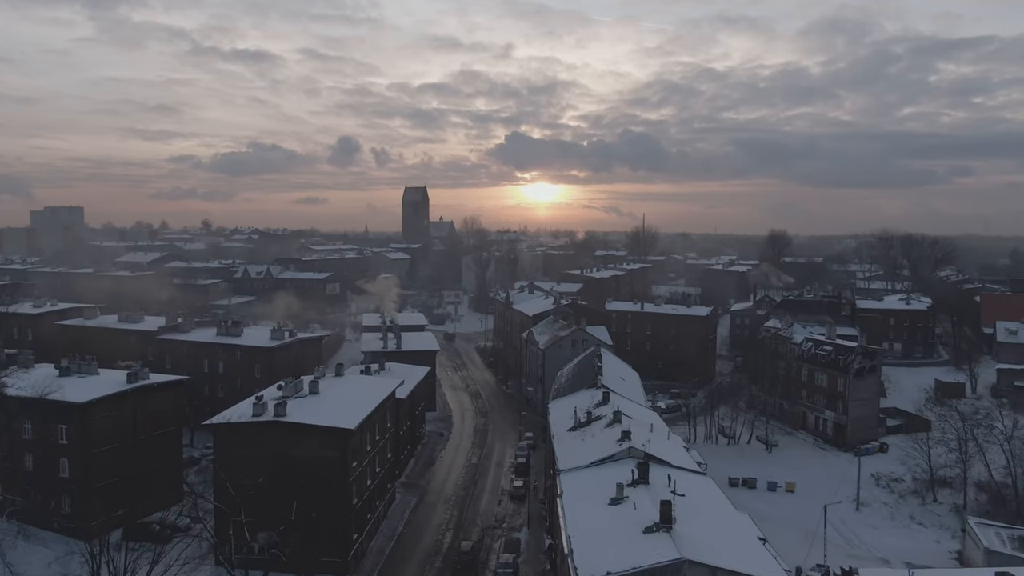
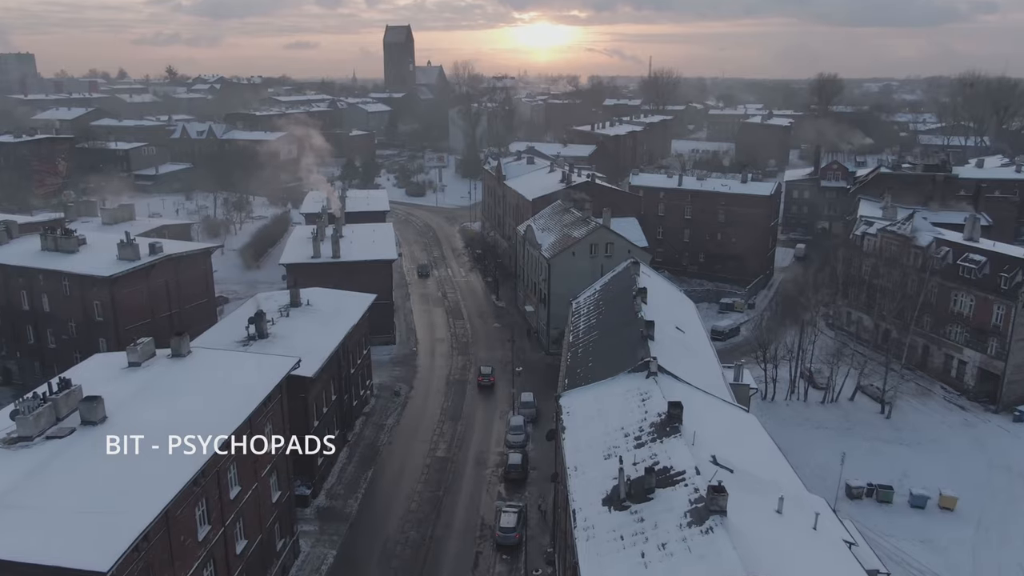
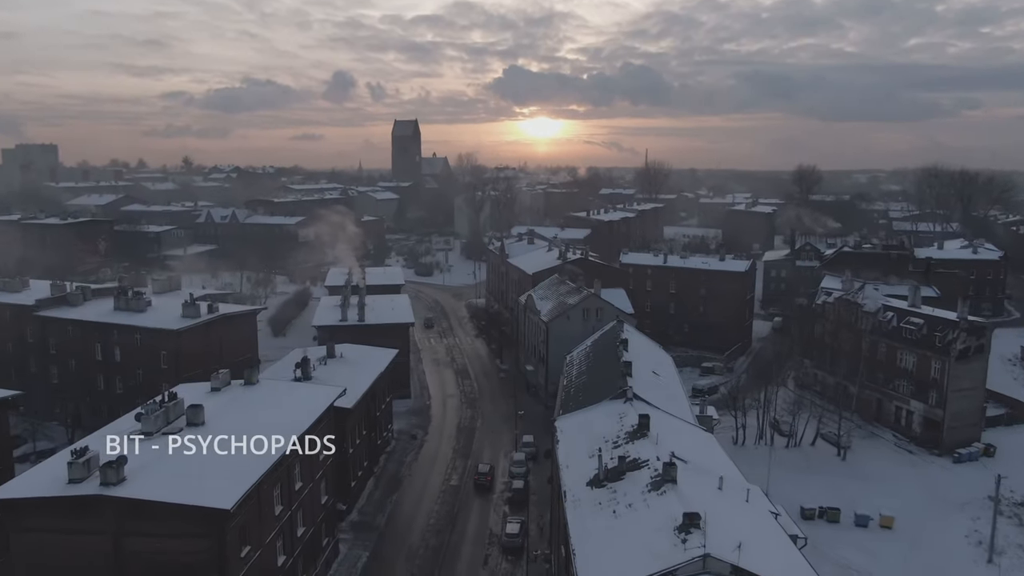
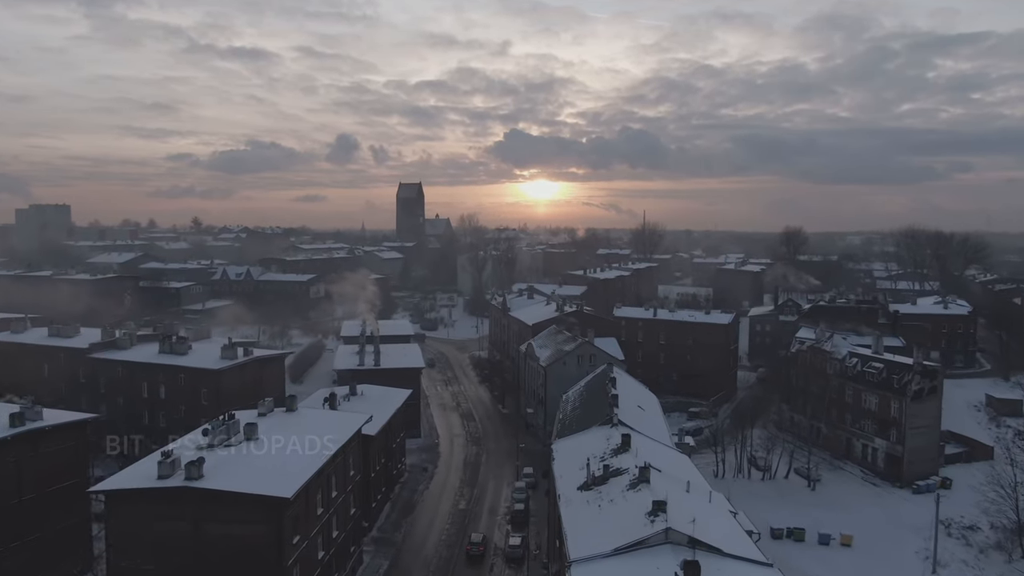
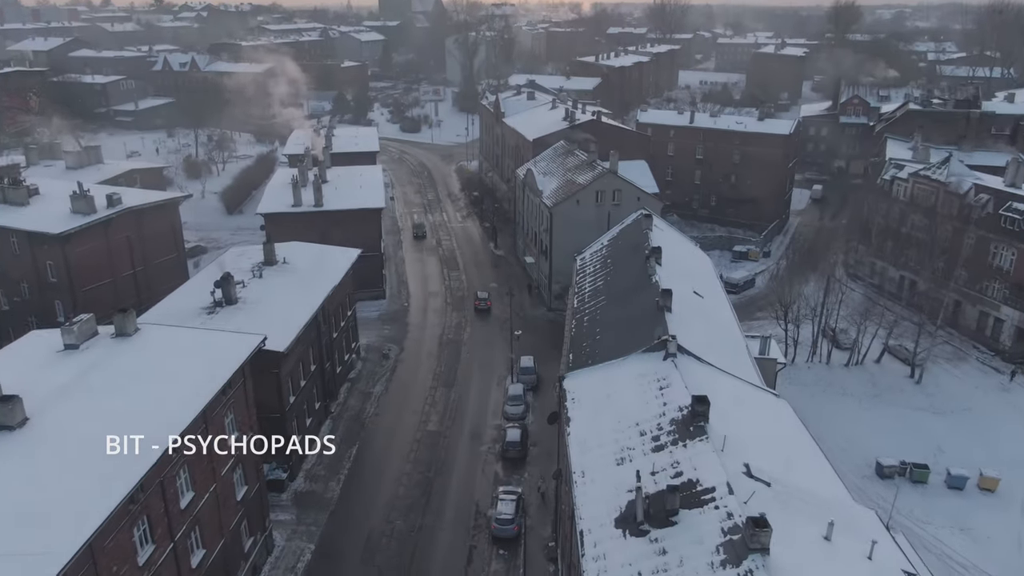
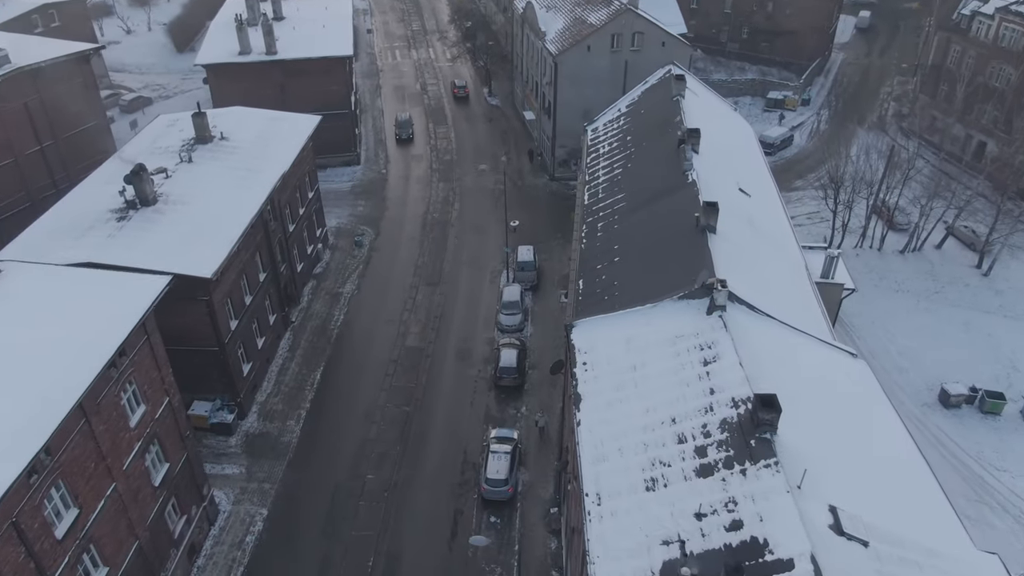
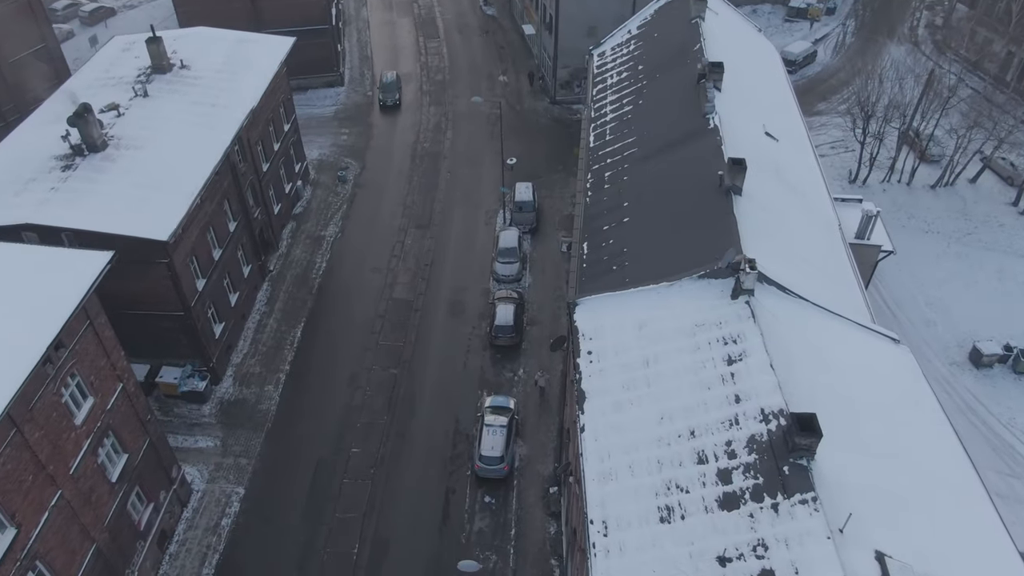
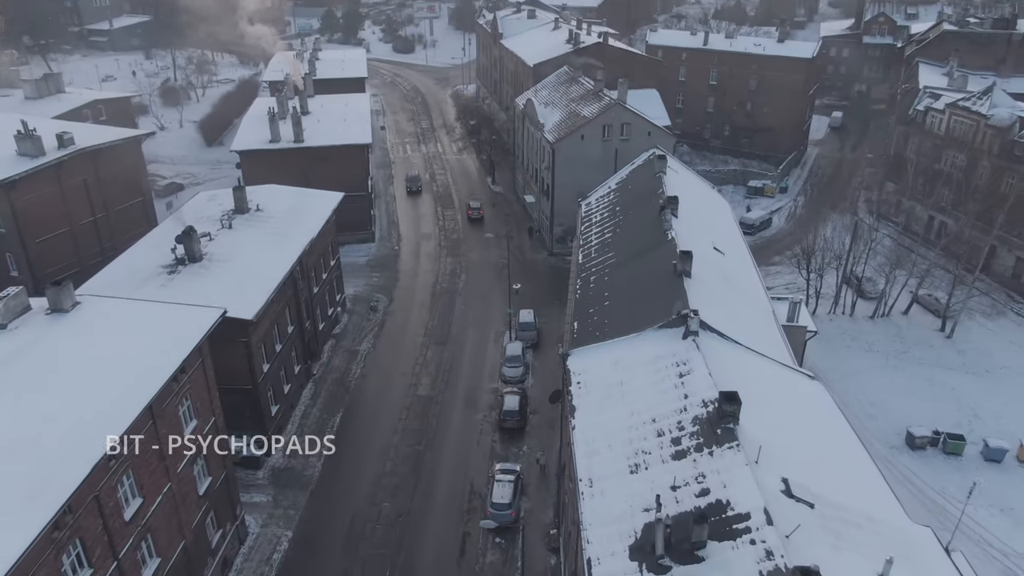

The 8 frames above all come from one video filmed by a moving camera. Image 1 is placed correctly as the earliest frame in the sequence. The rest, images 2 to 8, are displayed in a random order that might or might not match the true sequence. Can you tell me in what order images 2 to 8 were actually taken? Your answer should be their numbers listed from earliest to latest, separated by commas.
4, 3, 2, 5, 8, 6, 7
